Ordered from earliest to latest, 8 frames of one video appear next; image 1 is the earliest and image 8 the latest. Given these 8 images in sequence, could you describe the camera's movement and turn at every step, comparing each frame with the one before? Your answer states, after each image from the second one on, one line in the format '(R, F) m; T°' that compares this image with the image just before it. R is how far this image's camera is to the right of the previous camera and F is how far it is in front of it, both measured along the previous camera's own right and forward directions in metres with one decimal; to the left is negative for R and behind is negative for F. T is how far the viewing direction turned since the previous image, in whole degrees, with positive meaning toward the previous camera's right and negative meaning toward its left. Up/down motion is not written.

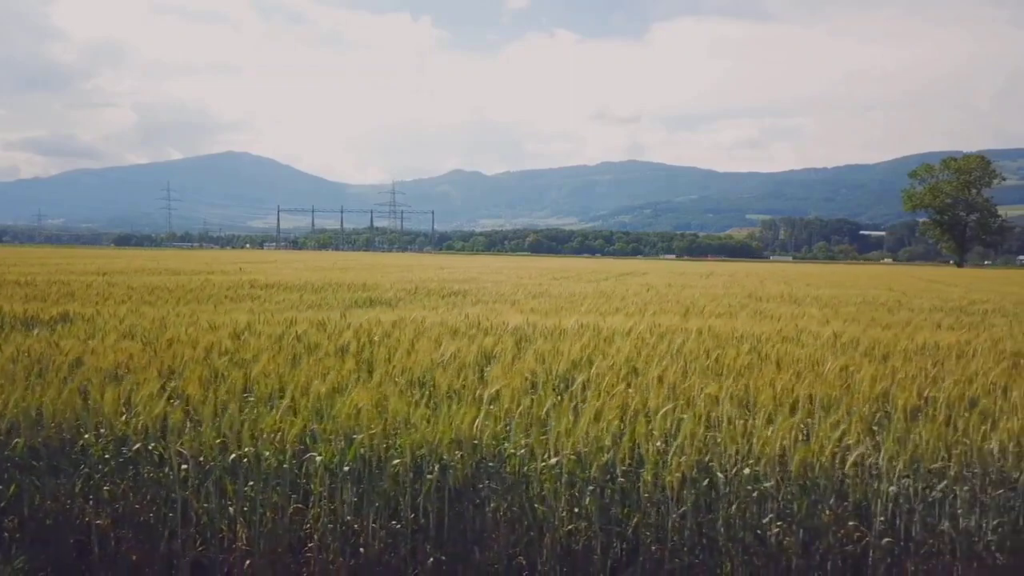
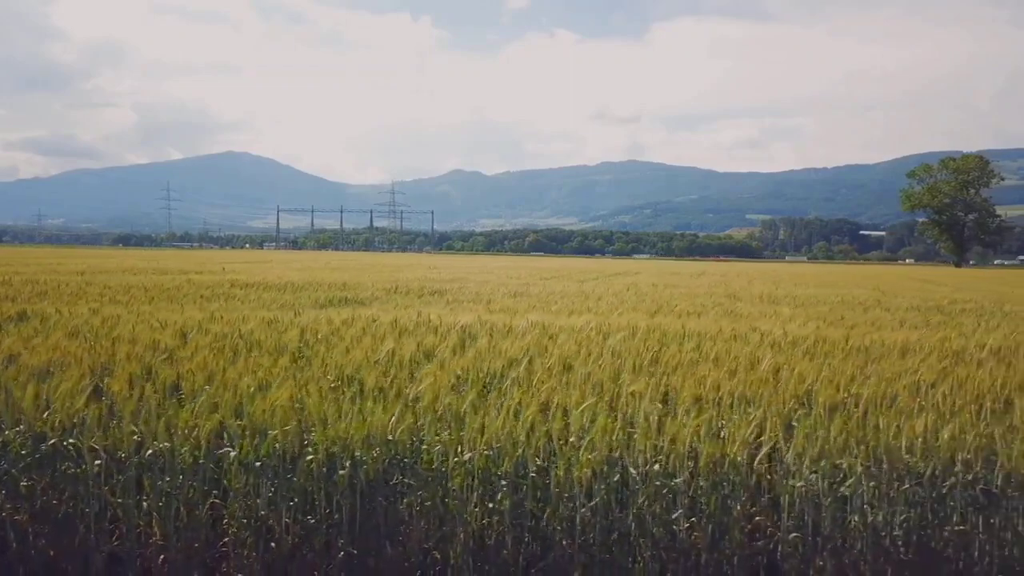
(+1.1, -0.2) m; 0°
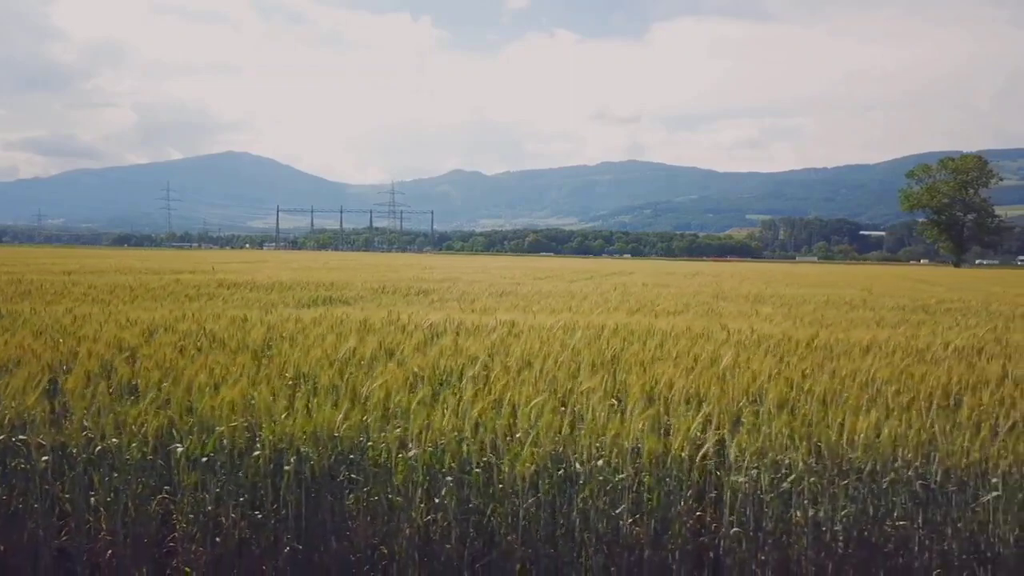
(+0.7, -0.2) m; 0°
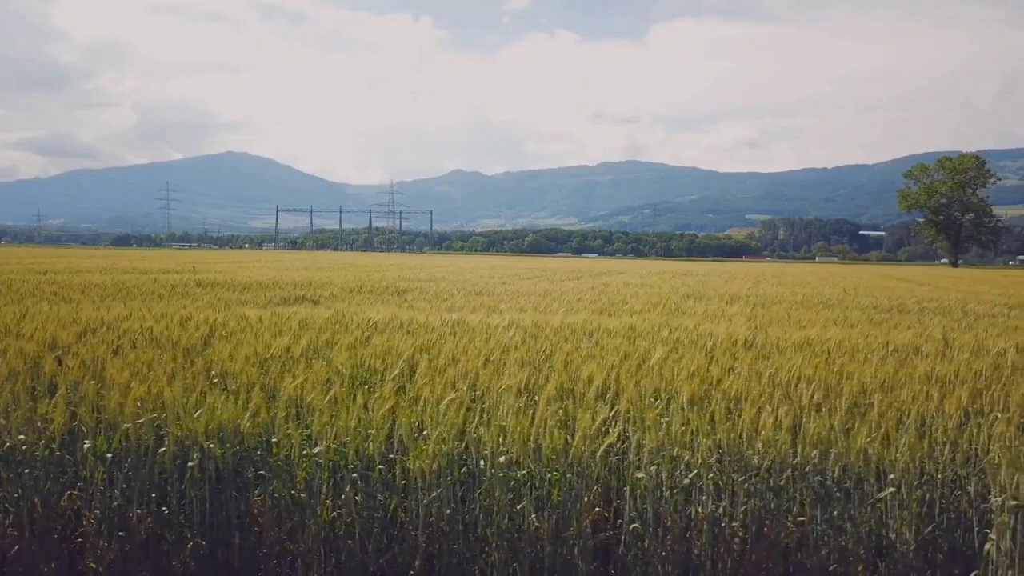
(+1.2, -0.2) m; 0°
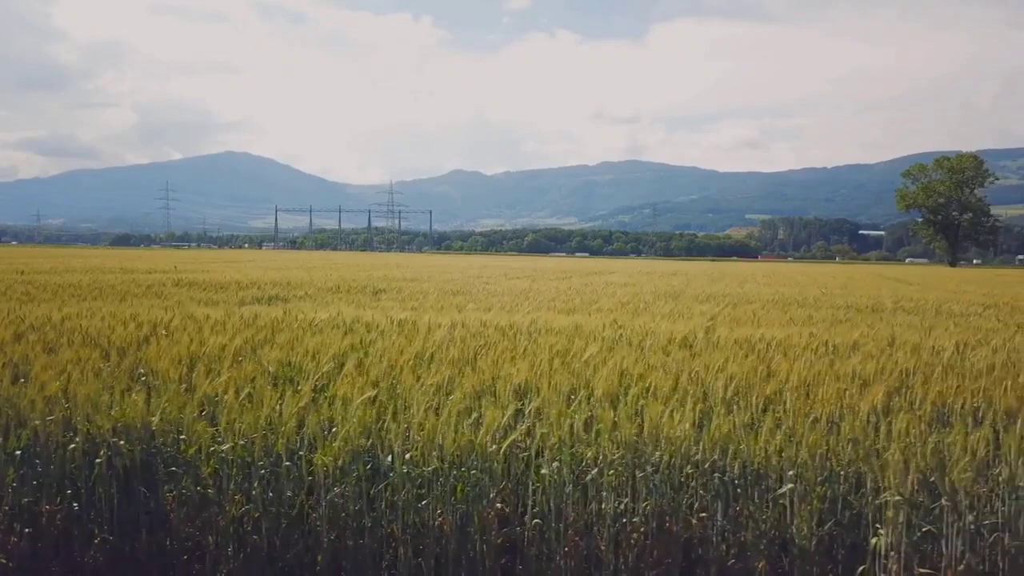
(+1.2, -0.2) m; 0°
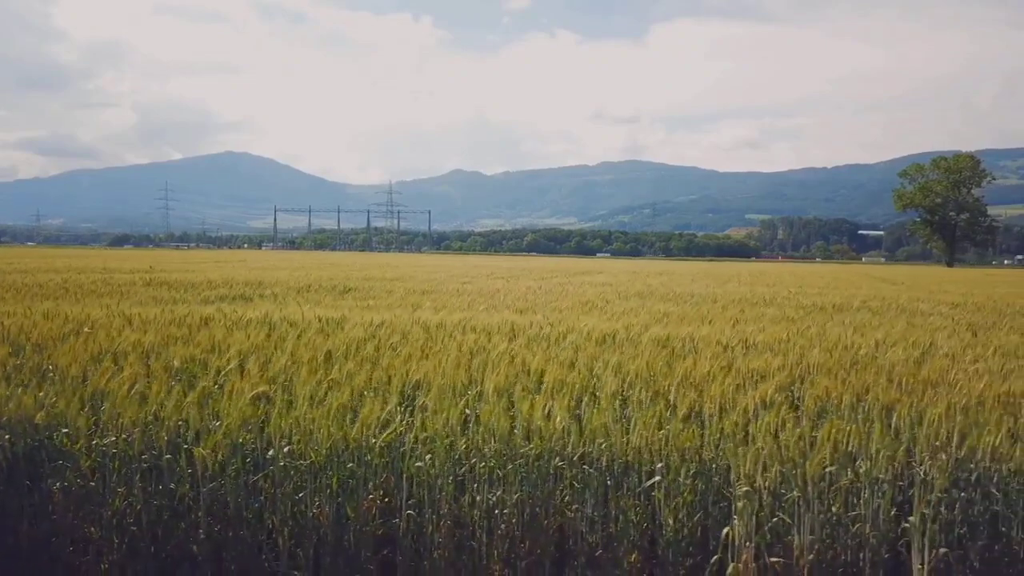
(+0.2, -0.6) m; 0°
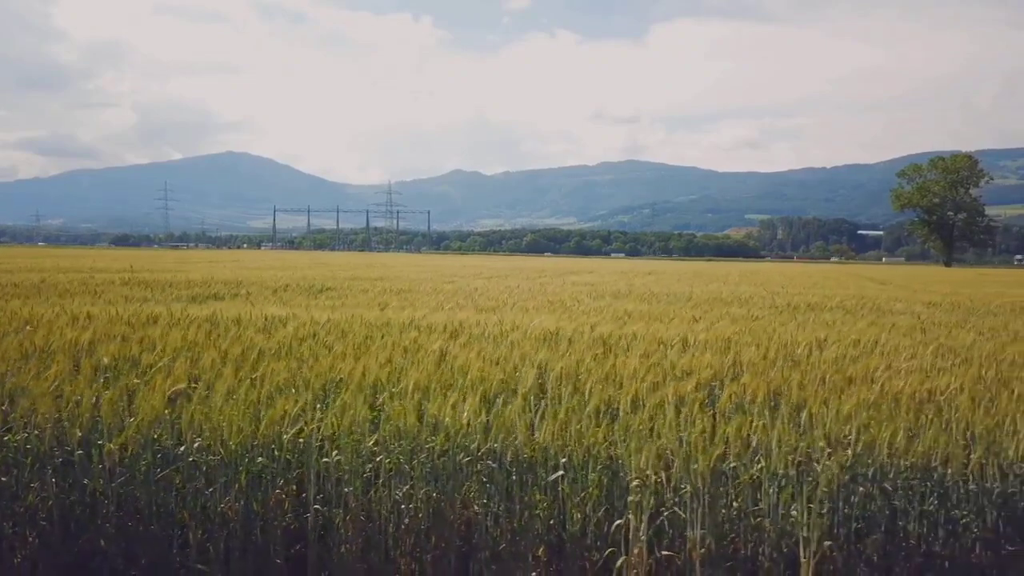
(+0.1, 0.0) m; 0°
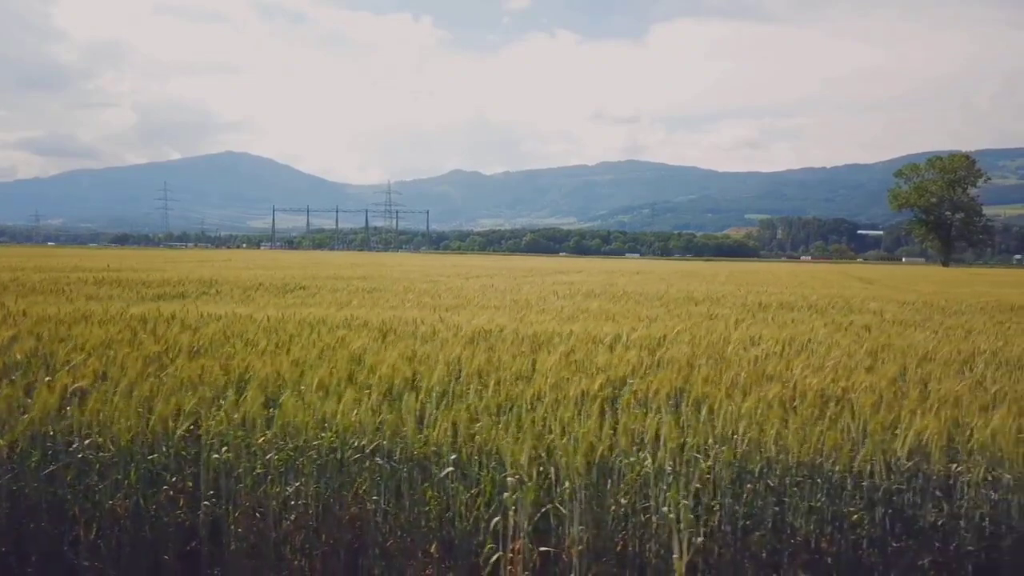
(+0.1, 0.0) m; 0°
